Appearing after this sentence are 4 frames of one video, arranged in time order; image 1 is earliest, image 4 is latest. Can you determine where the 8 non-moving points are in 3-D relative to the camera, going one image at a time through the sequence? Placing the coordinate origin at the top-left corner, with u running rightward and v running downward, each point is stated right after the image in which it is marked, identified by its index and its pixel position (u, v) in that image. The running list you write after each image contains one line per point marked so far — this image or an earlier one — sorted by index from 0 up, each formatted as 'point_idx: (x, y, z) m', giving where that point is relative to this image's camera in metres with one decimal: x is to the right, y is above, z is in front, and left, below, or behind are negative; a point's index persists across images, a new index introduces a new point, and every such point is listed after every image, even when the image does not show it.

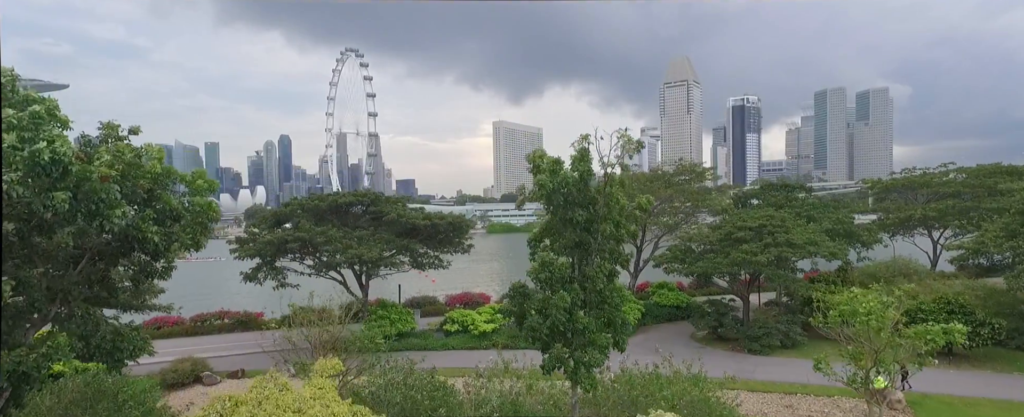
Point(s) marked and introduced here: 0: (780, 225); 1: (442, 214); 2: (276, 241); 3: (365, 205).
0: (+3.9, -0.2, +8.6) m
1: (-1.1, -0.1, +9.7) m
2: (-3.4, -0.5, +8.7) m
3: (-2.3, 0.0, +9.4) m
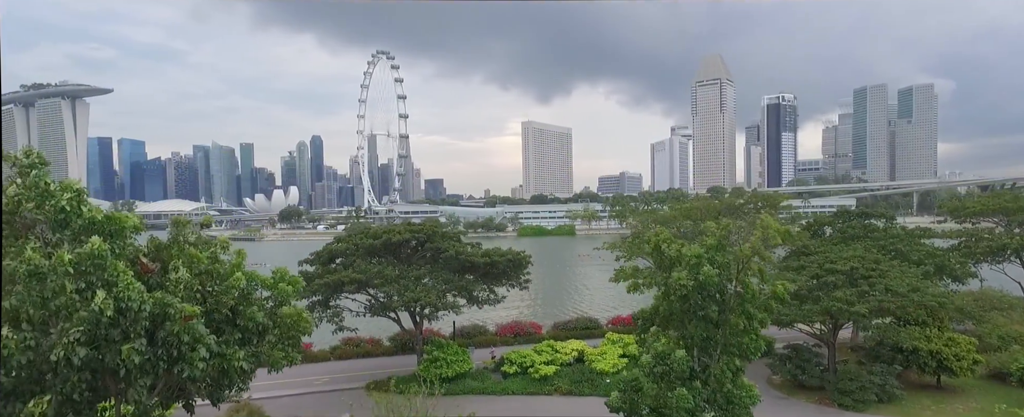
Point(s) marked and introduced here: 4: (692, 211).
0: (+4.8, -0.8, +7.9) m
1: (-0.1, -0.7, +9.2) m
2: (-2.5, -1.0, +8.3) m
3: (-1.4, -0.5, +9.0) m
4: (+3.3, -0.1, +10.9) m
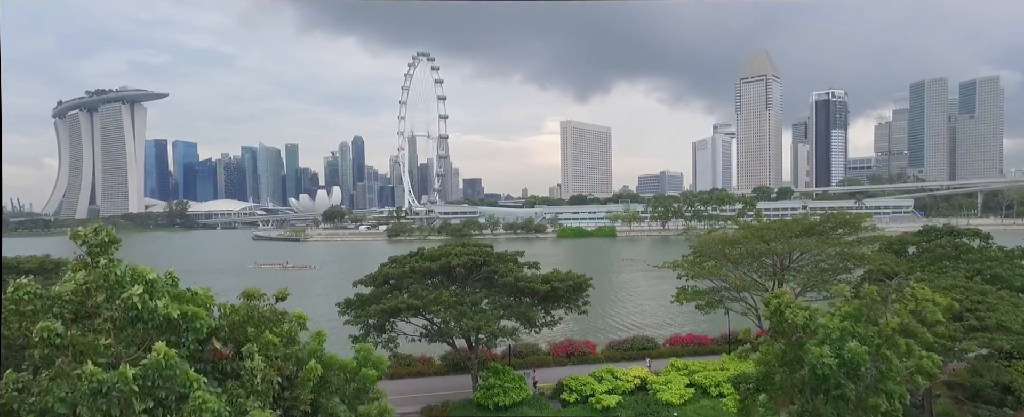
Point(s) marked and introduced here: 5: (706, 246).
0: (+5.5, -1.1, +7.1) m
1: (+0.7, -1.0, +8.7) m
2: (-1.7, -1.3, +8.0) m
3: (-0.5, -0.8, +8.6) m
4: (+4.3, -0.4, +10.2) m
5: (+3.5, -0.7, +10.7) m
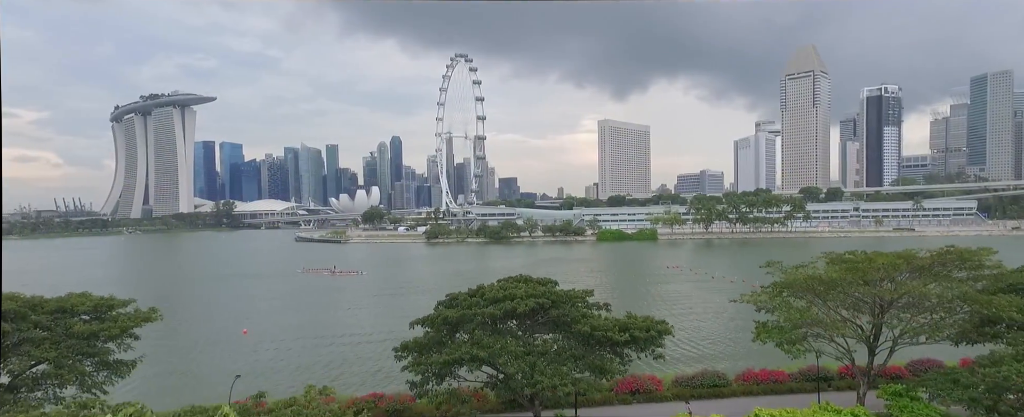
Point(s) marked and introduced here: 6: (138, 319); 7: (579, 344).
0: (+6.3, -1.5, +5.8) m
1: (+1.6, -1.4, +7.7) m
2: (-0.8, -1.8, +7.1) m
3: (+0.4, -1.3, +7.7) m
4: (+5.2, -0.9, +9.0) m
5: (+4.5, -1.1, +9.5) m
6: (-5.2, -1.6, +8.4) m
7: (+0.8, -1.7, +7.5) m
